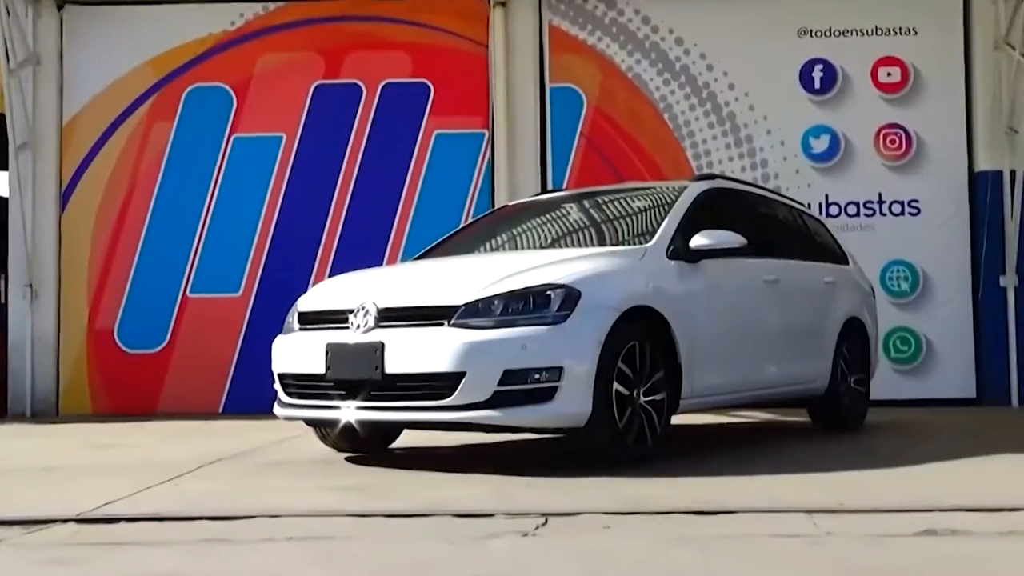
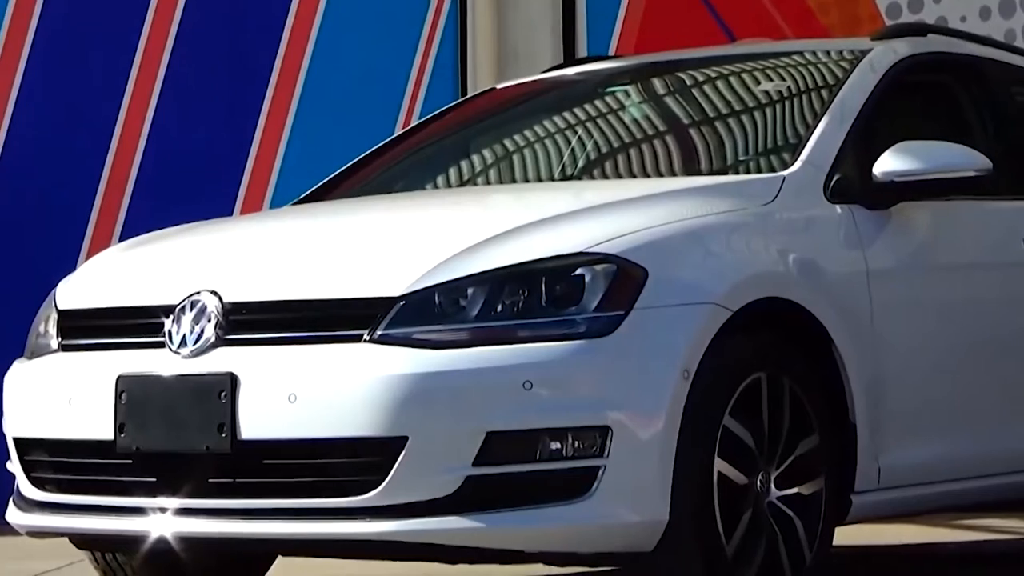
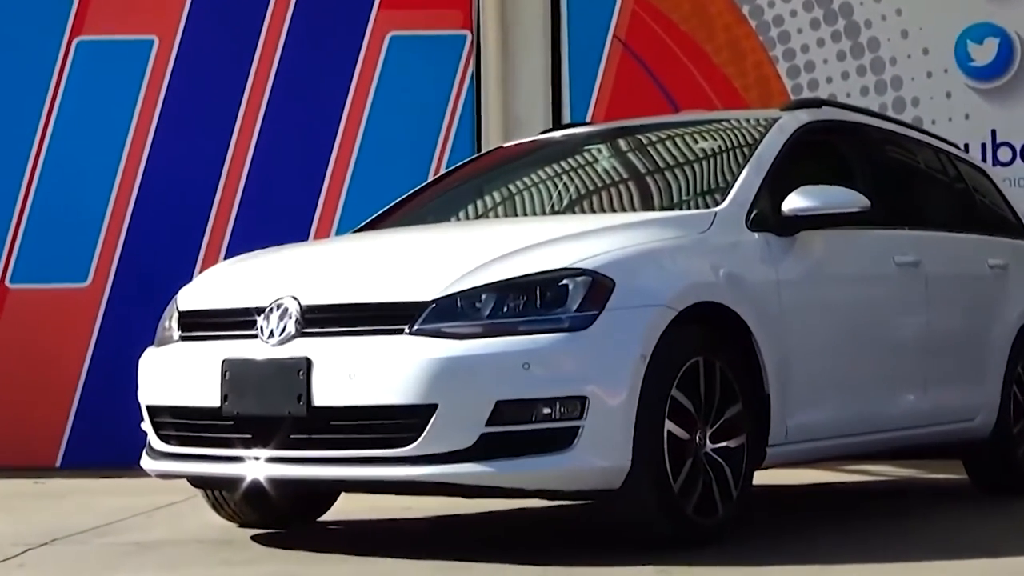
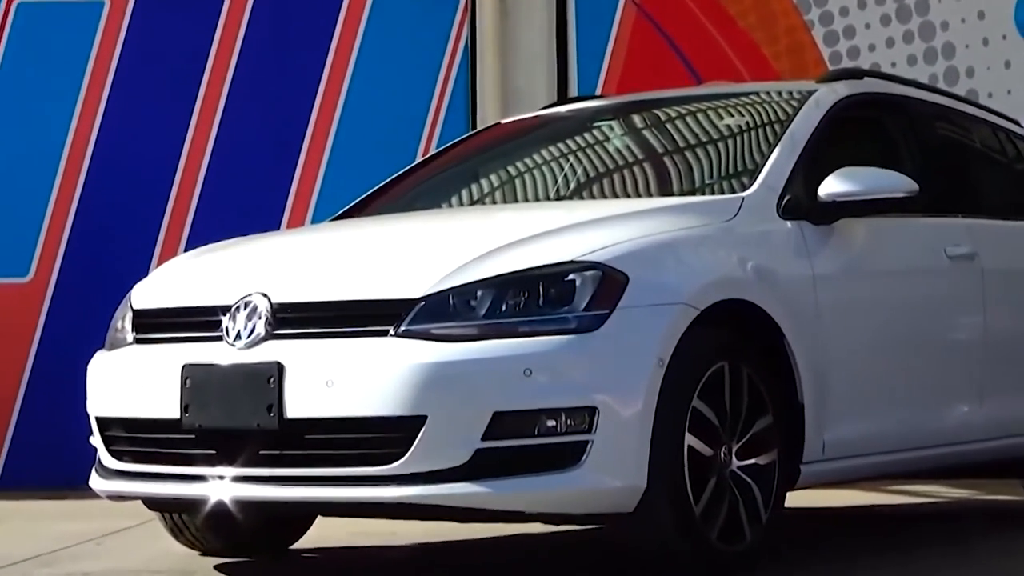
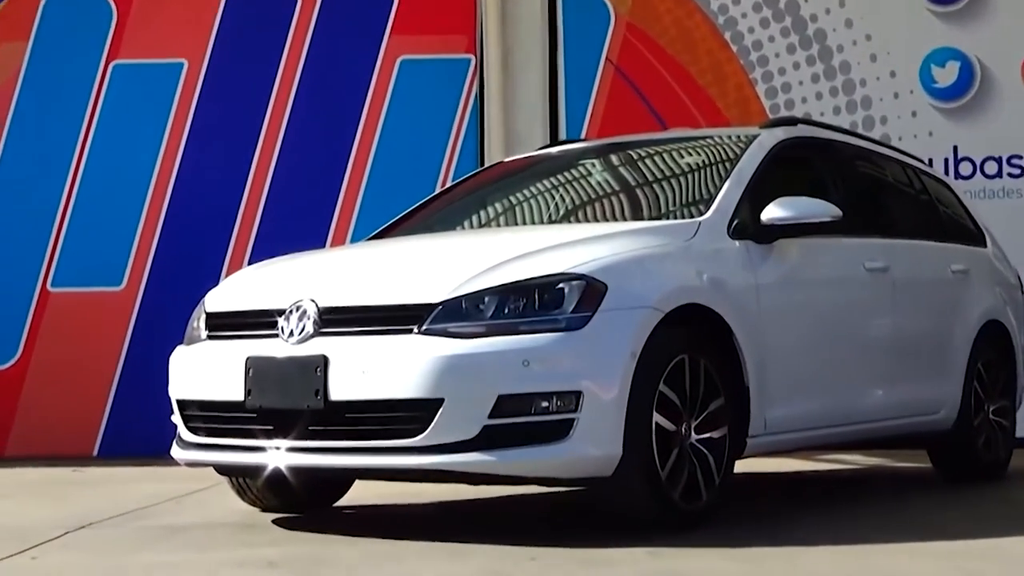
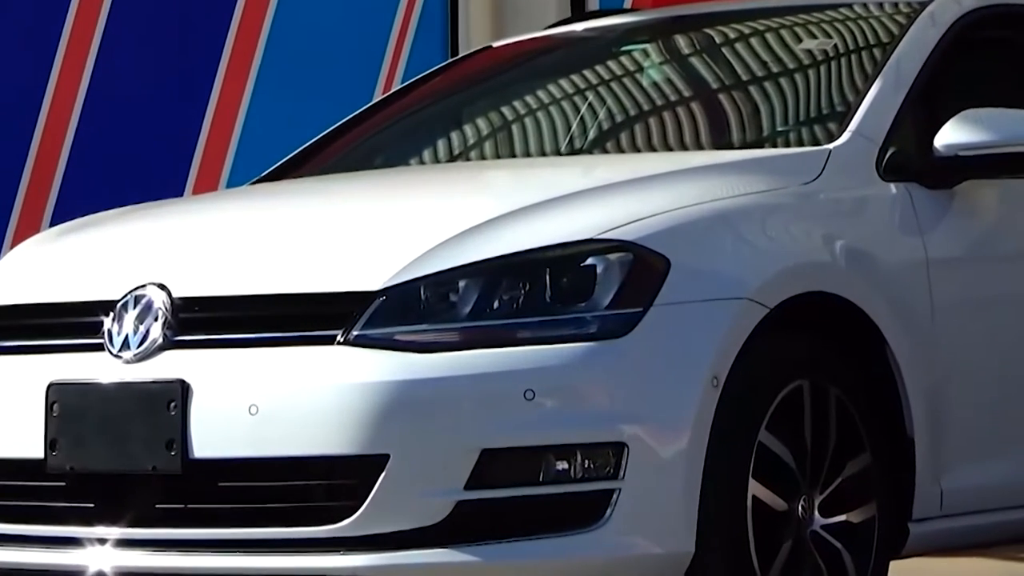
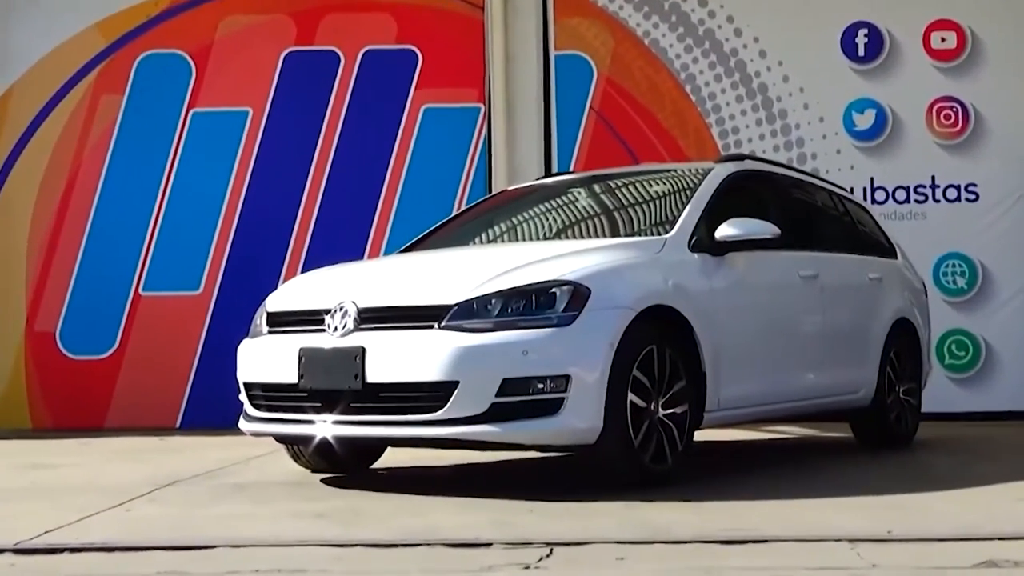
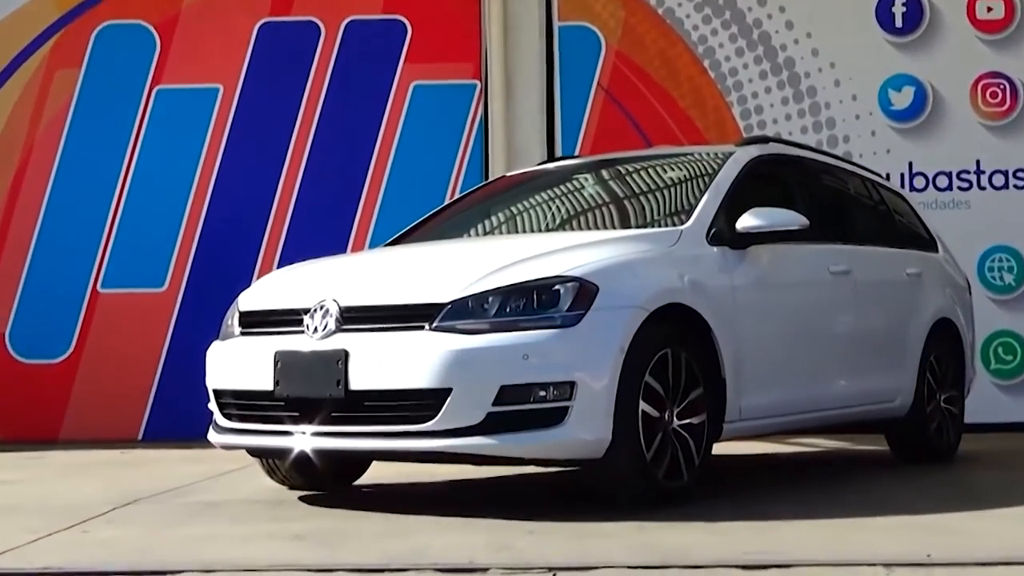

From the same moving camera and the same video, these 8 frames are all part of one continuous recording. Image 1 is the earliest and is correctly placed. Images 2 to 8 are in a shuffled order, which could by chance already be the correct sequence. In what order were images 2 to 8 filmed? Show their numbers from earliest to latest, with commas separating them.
7, 8, 5, 3, 4, 2, 6
